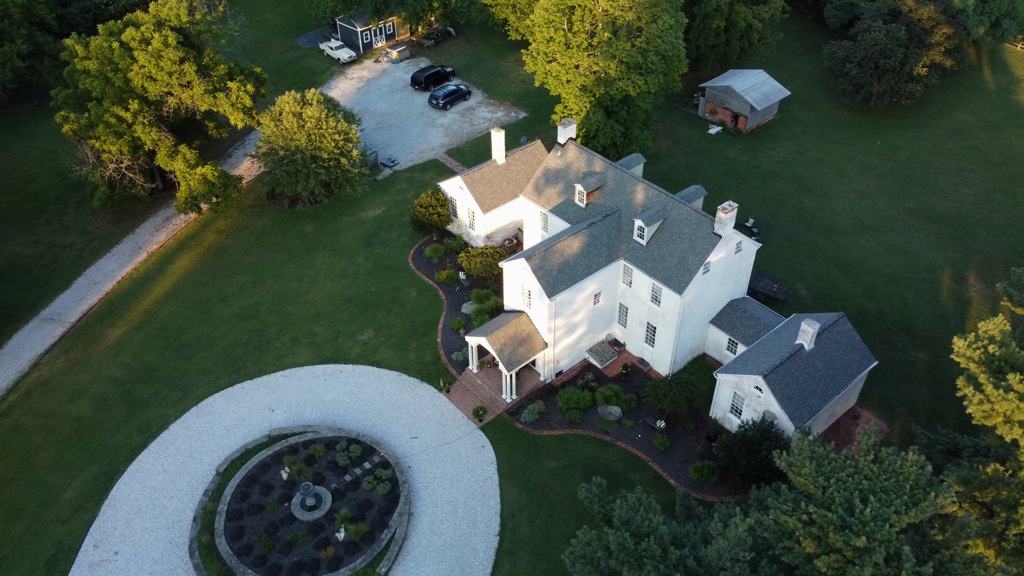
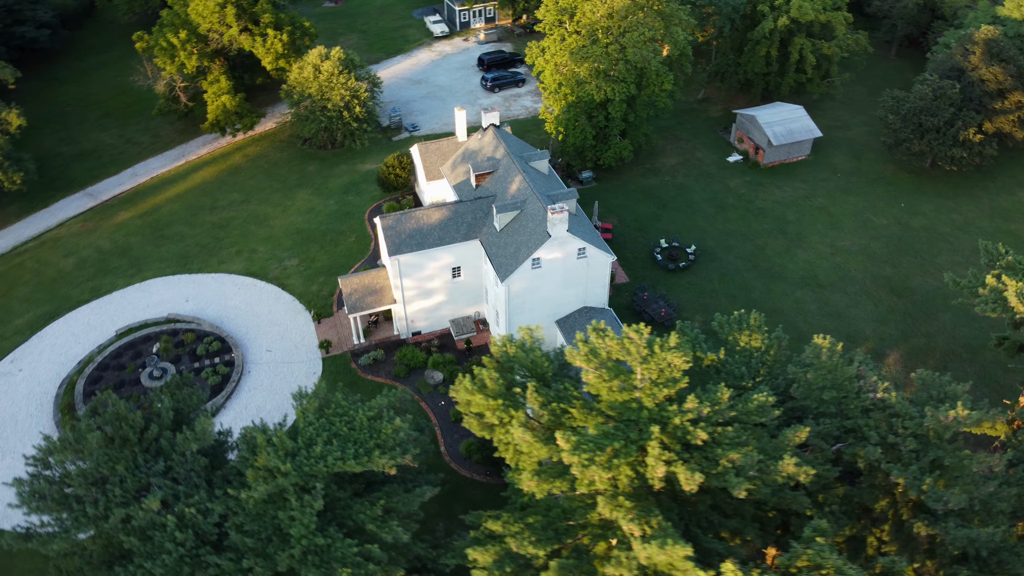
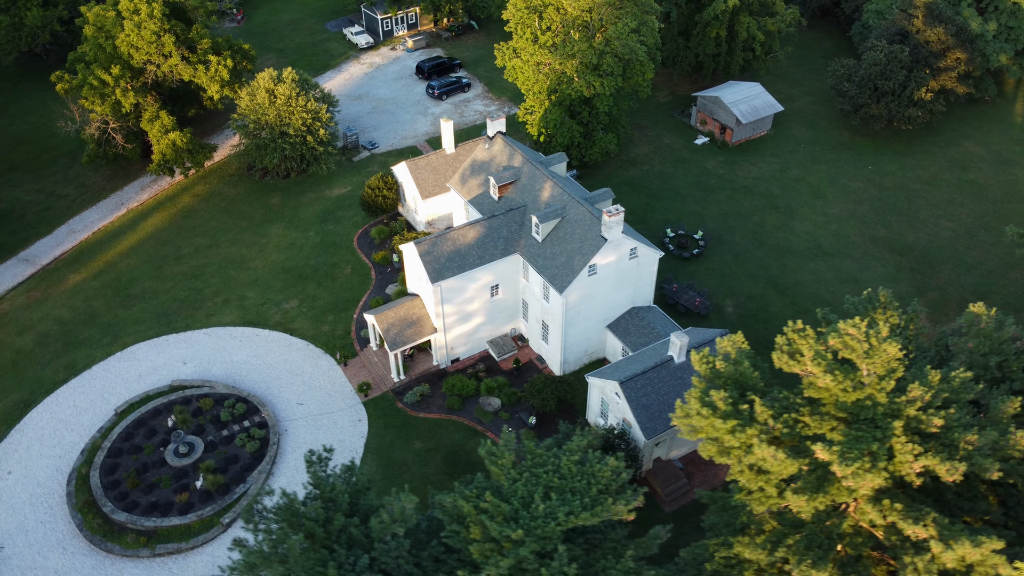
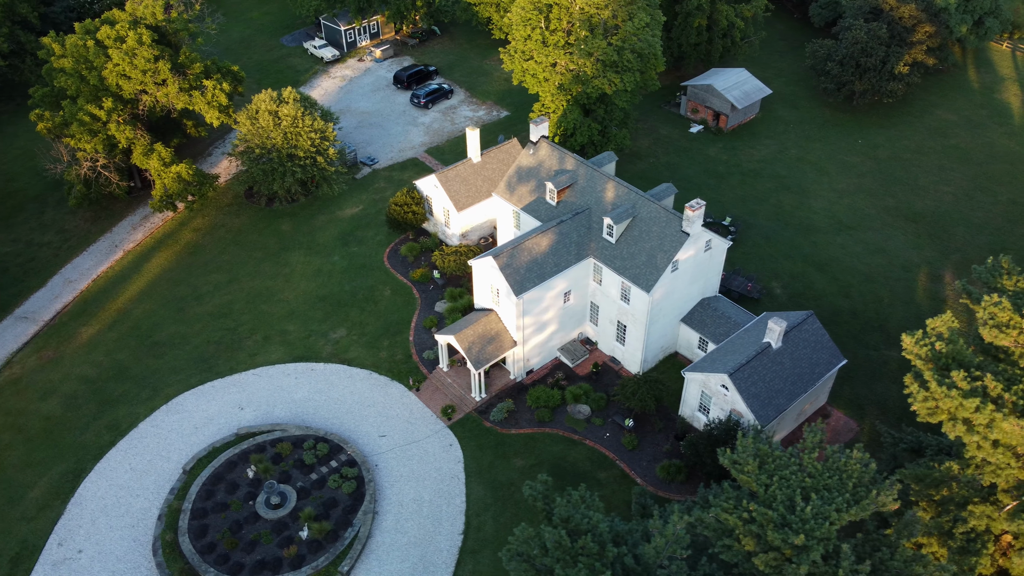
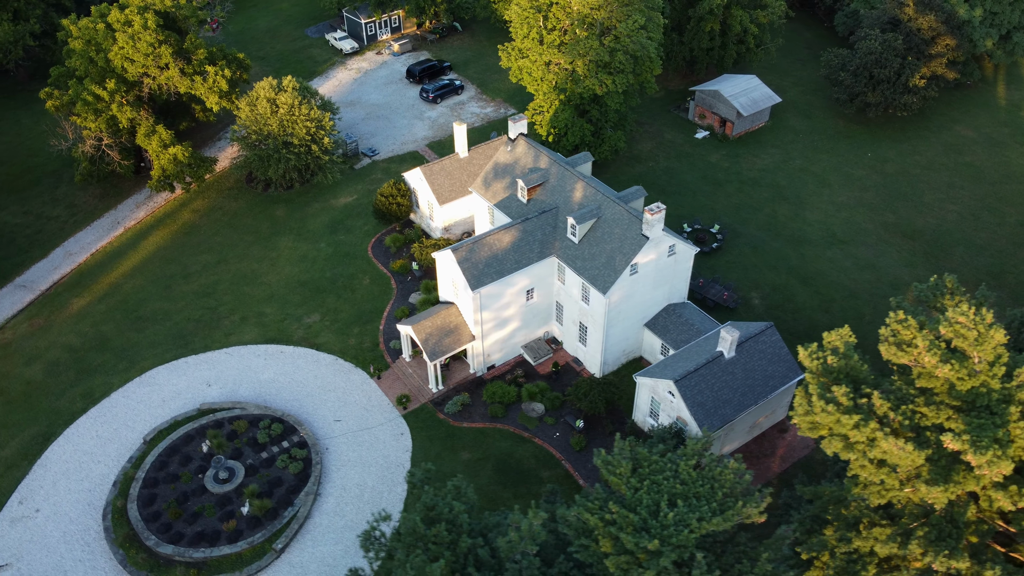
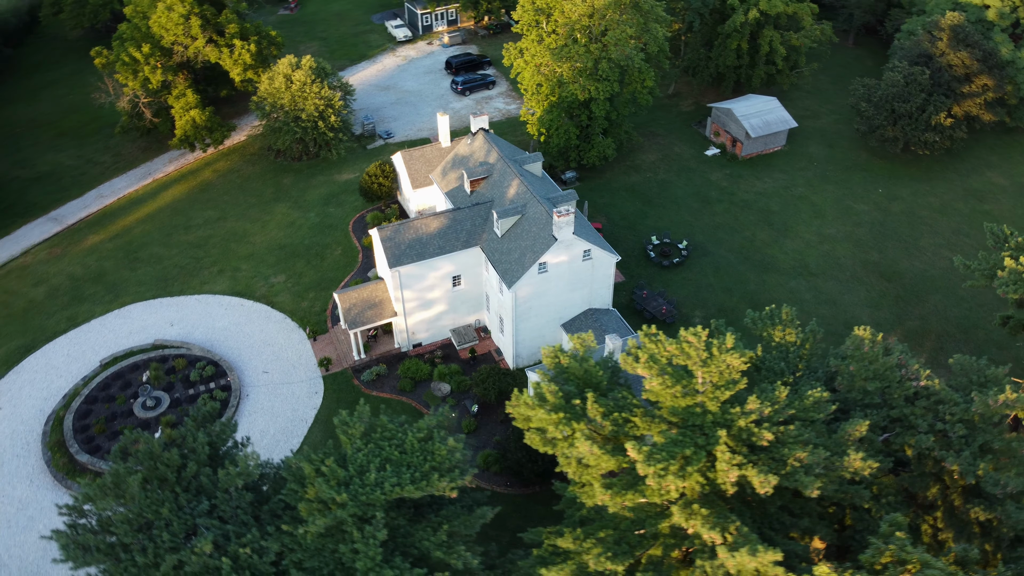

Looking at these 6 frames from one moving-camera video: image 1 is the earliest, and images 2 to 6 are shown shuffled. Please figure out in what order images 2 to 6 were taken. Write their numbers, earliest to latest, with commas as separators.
4, 5, 3, 6, 2
